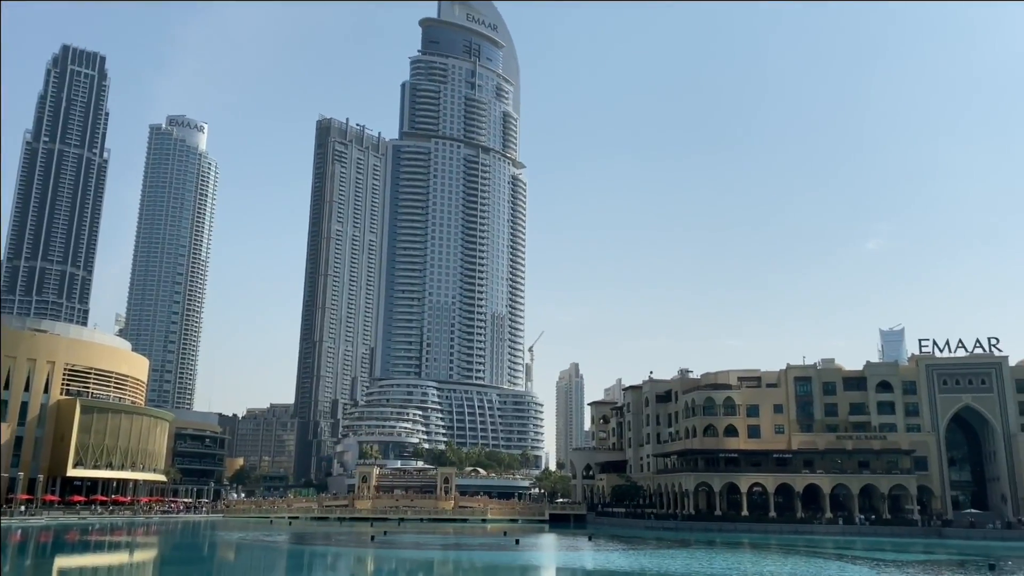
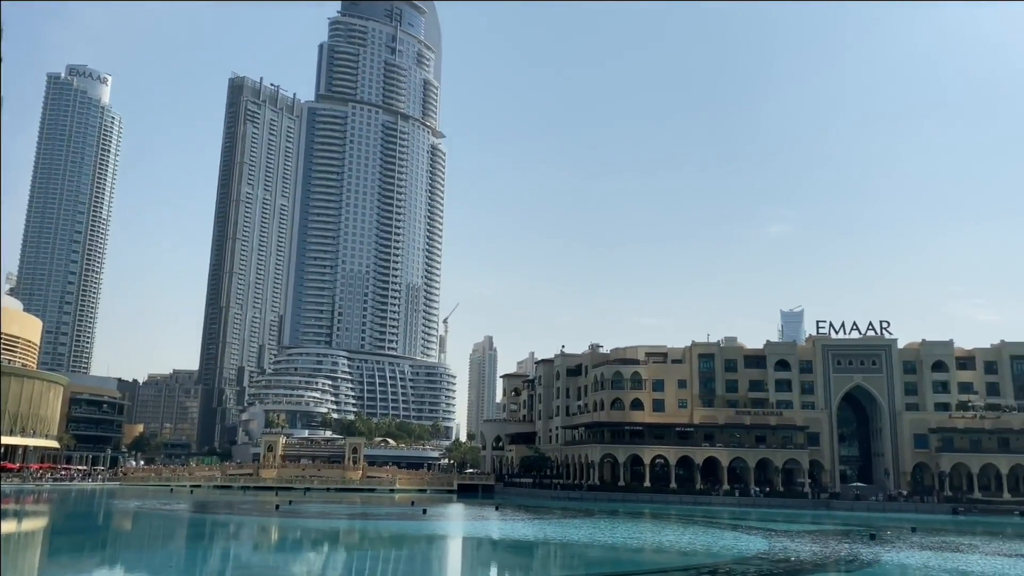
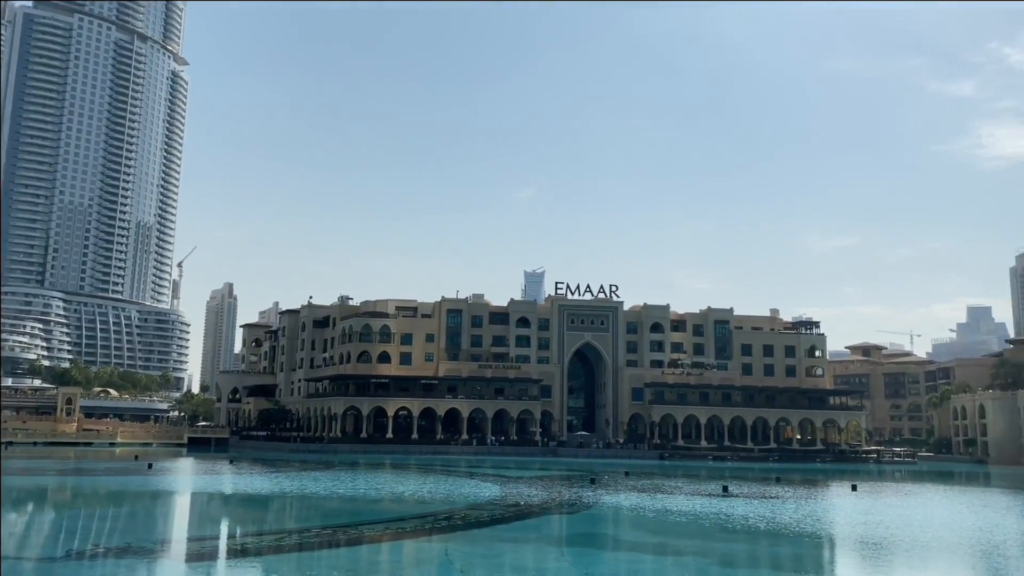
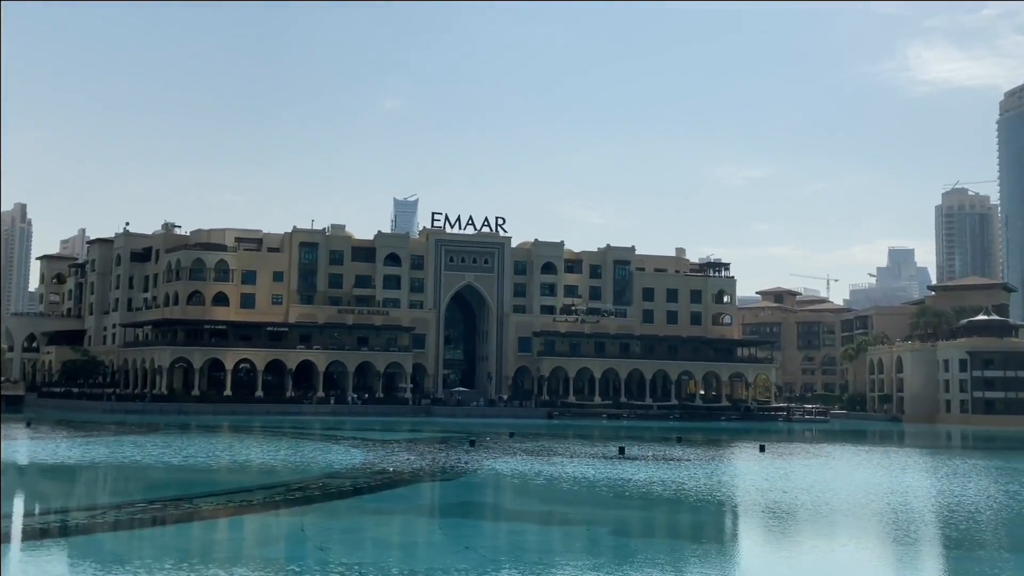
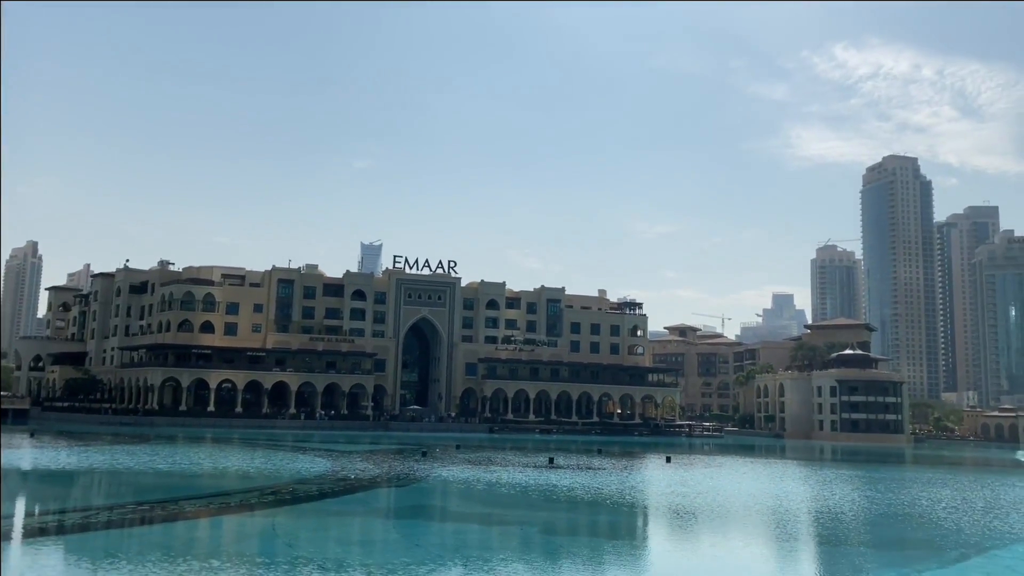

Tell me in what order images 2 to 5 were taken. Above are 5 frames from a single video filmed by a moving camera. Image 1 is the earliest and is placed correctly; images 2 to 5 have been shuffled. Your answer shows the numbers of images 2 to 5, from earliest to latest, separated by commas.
2, 3, 5, 4
